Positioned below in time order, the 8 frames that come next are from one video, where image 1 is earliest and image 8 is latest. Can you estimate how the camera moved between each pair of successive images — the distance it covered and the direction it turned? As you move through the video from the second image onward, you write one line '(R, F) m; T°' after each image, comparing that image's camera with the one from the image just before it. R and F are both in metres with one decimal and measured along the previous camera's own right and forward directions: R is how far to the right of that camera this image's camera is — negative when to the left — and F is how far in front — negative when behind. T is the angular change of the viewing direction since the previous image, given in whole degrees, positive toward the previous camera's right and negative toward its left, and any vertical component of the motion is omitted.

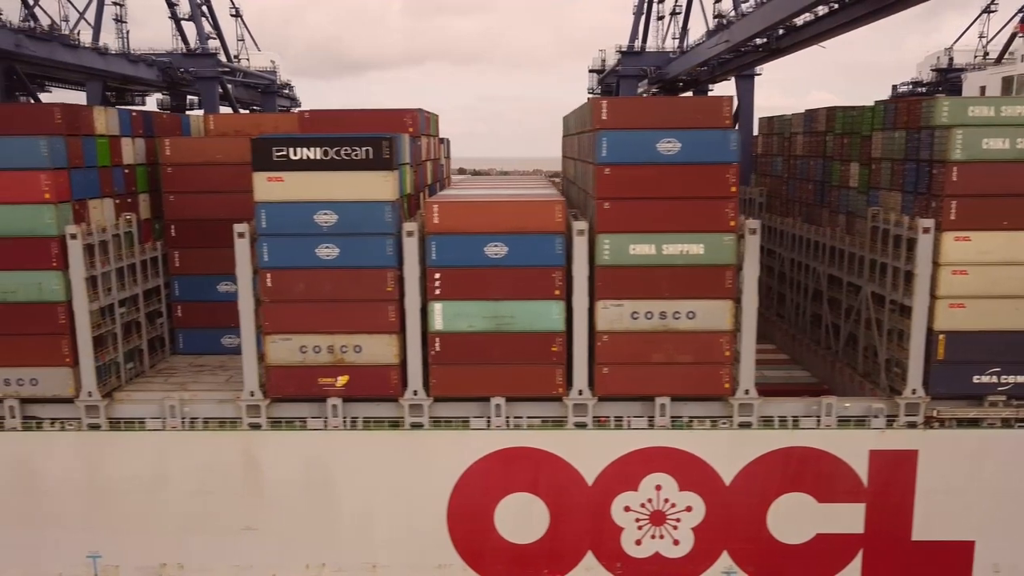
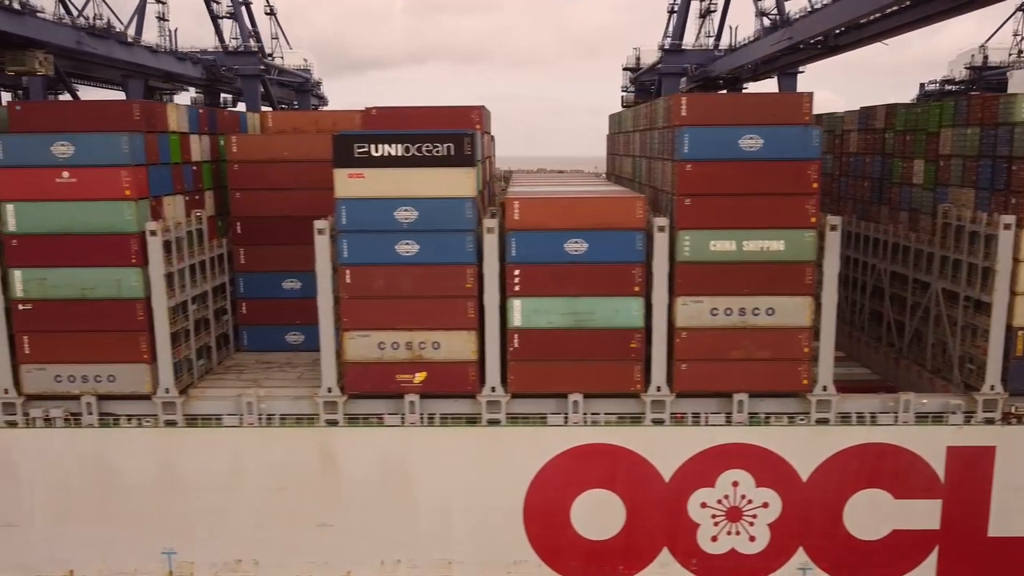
(-1.4, 0.0) m; 0°
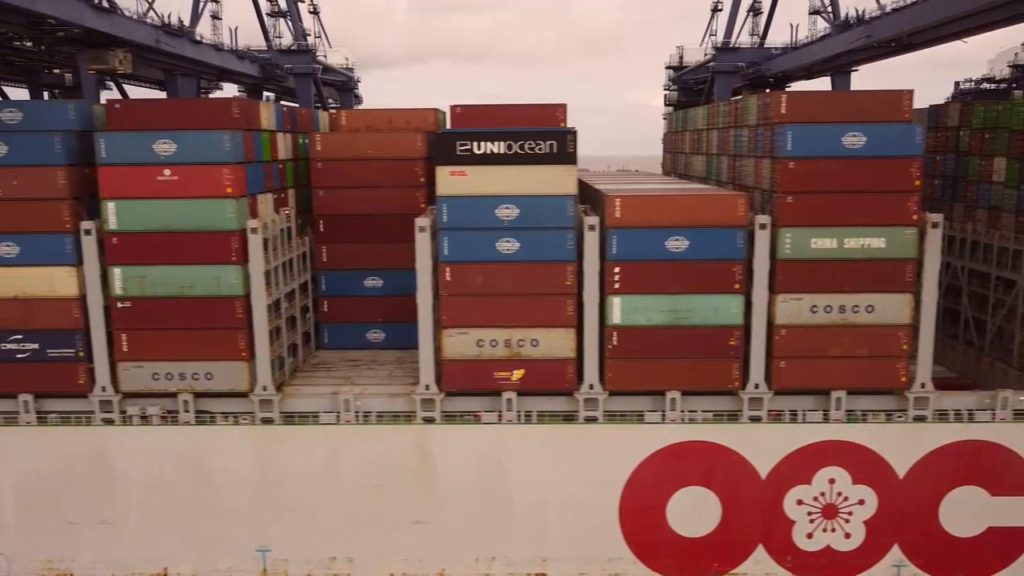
(-1.7, 0.0) m; 0°
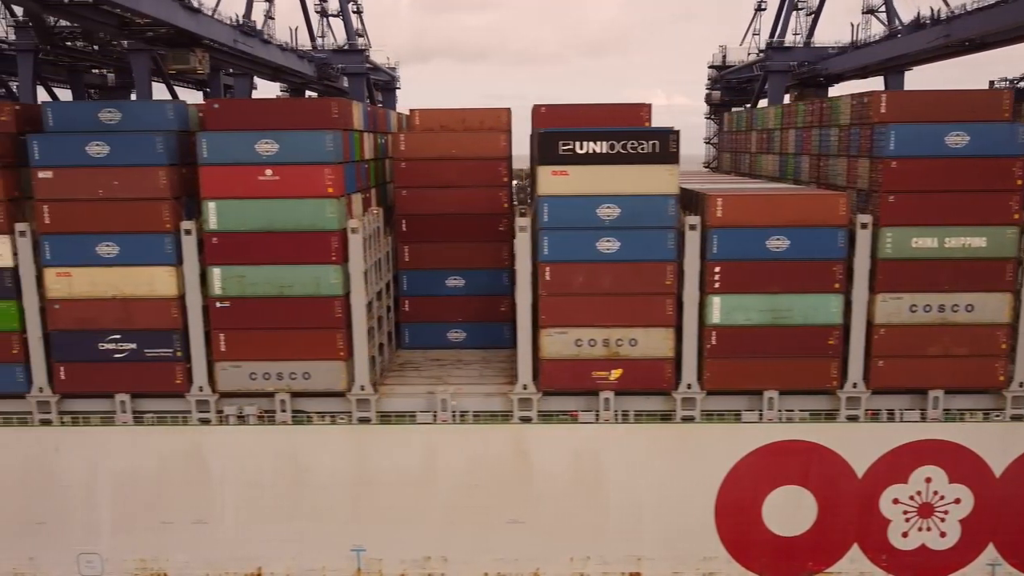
(-1.8, 0.0) m; 0°
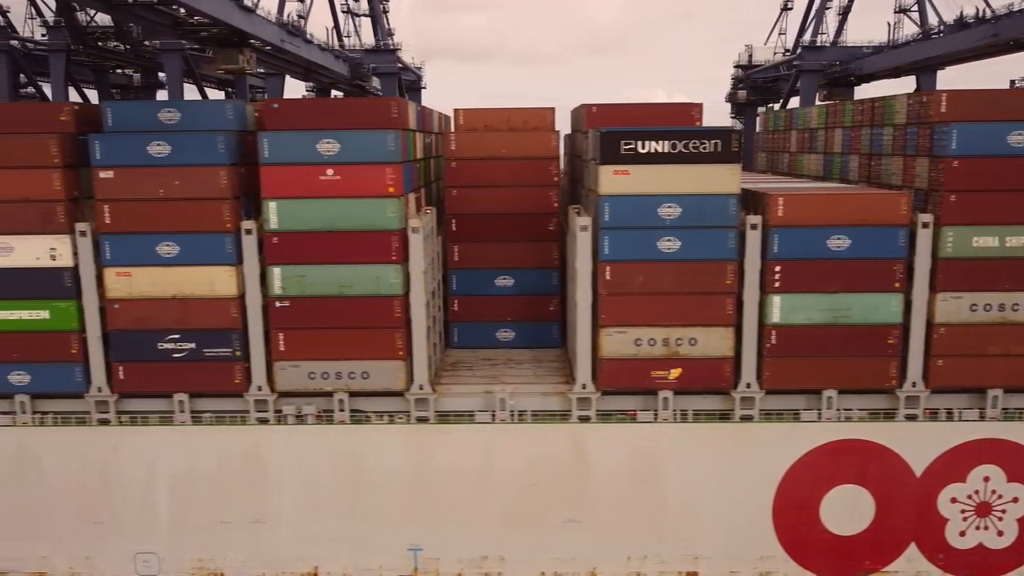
(-1.1, 0.0) m; 0°
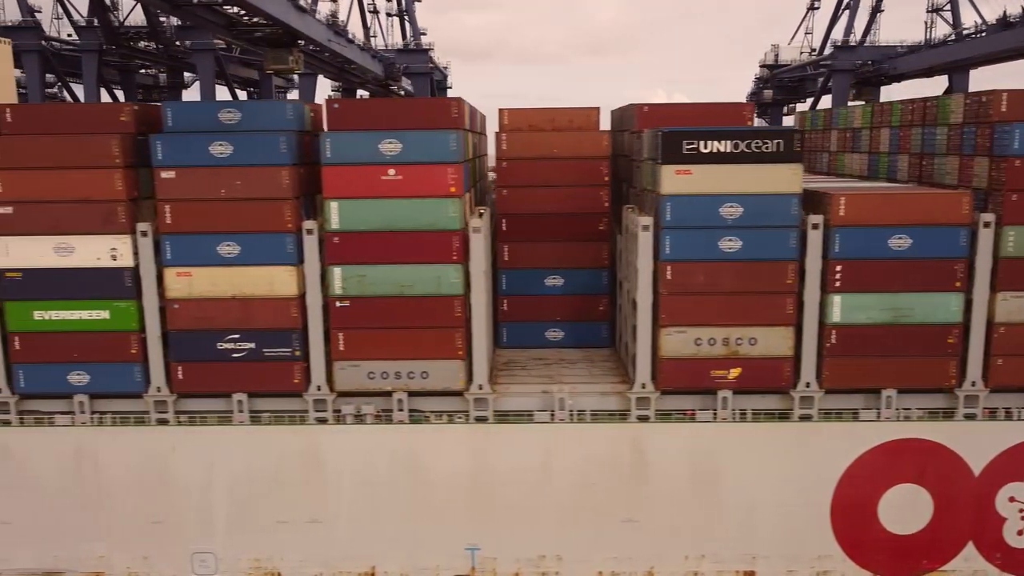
(-1.1, 0.0) m; 0°
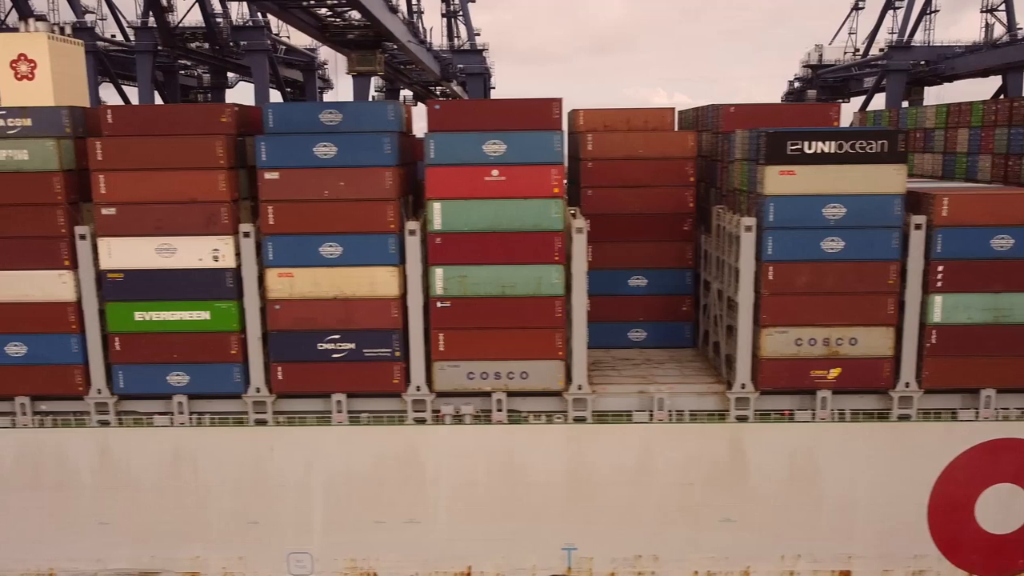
(-1.8, 0.0) m; 0°
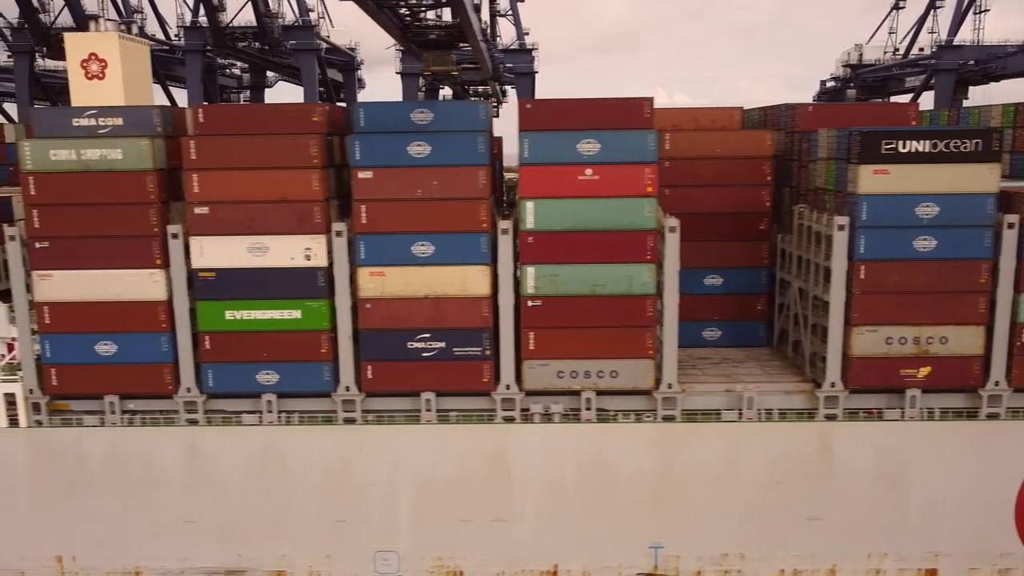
(-1.6, 0.0) m; 0°
